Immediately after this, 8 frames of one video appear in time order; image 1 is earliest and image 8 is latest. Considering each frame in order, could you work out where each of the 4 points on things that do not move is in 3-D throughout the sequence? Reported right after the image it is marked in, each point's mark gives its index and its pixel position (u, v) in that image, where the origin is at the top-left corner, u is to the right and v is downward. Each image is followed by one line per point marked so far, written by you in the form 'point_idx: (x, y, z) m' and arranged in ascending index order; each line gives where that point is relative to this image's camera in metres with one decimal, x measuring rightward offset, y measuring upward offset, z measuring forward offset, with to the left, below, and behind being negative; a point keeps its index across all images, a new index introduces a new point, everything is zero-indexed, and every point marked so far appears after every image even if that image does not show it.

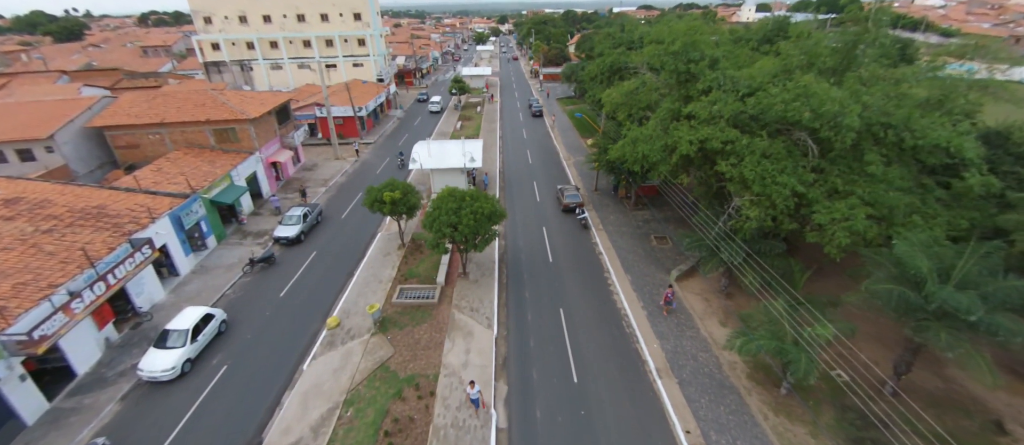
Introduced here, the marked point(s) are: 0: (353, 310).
0: (-7.4, -4.1, +18.1) m
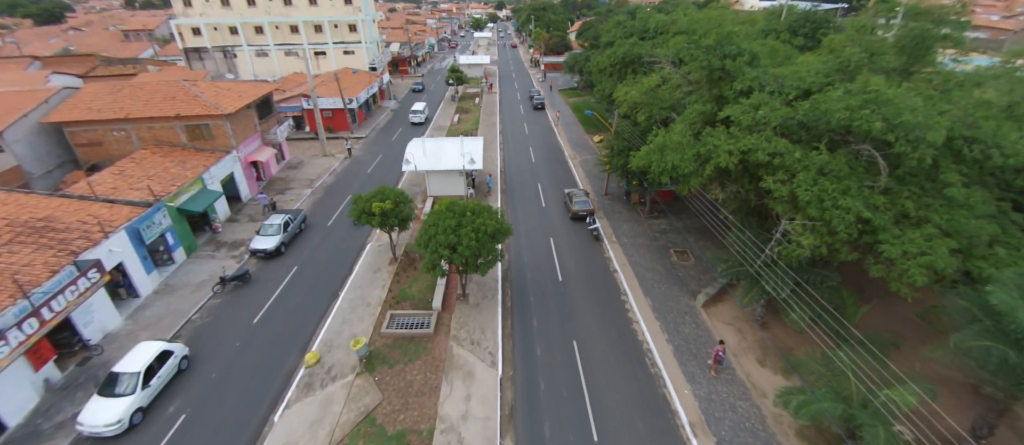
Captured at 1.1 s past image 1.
0: (-7.2, -4.9, +15.8) m
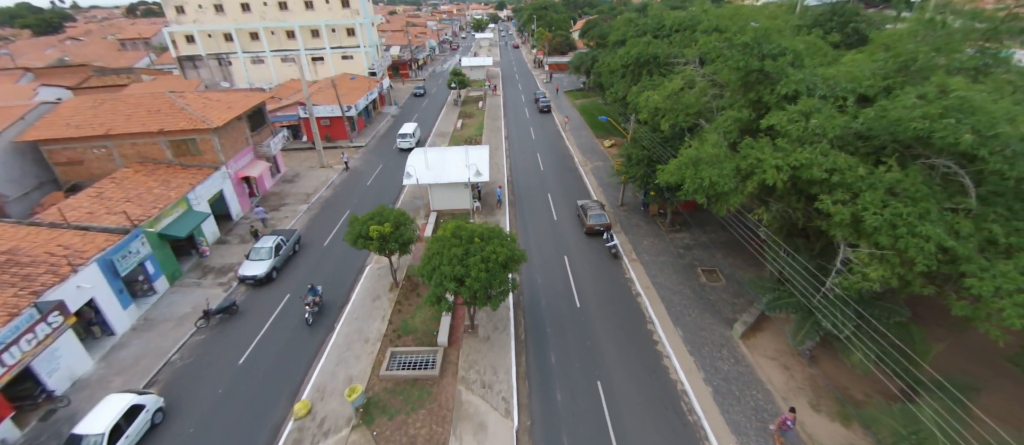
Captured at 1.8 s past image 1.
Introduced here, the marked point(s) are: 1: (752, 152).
0: (-6.6, -5.9, +14.0) m
1: (+8.1, +2.4, +13.1) m
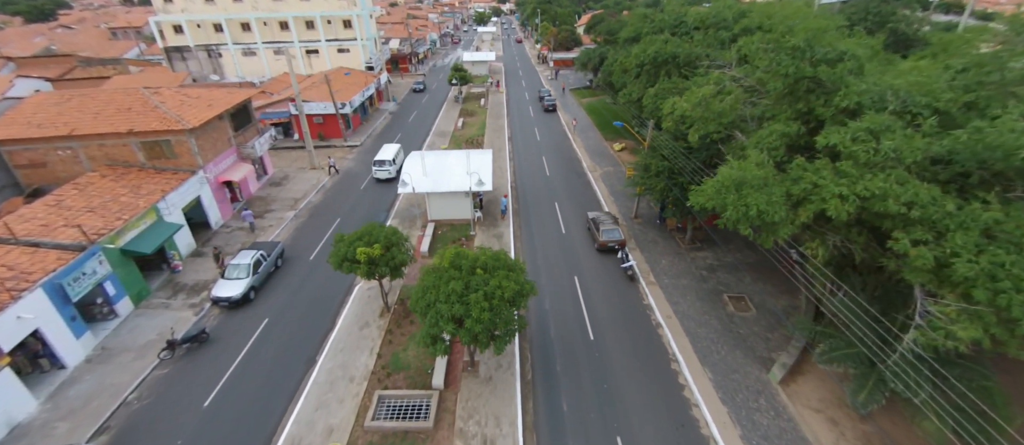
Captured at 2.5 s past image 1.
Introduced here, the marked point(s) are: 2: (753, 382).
0: (-6.4, -6.8, +12.1) m
1: (+8.4, +1.3, +11.1) m
2: (+8.5, -5.6, +13.7) m
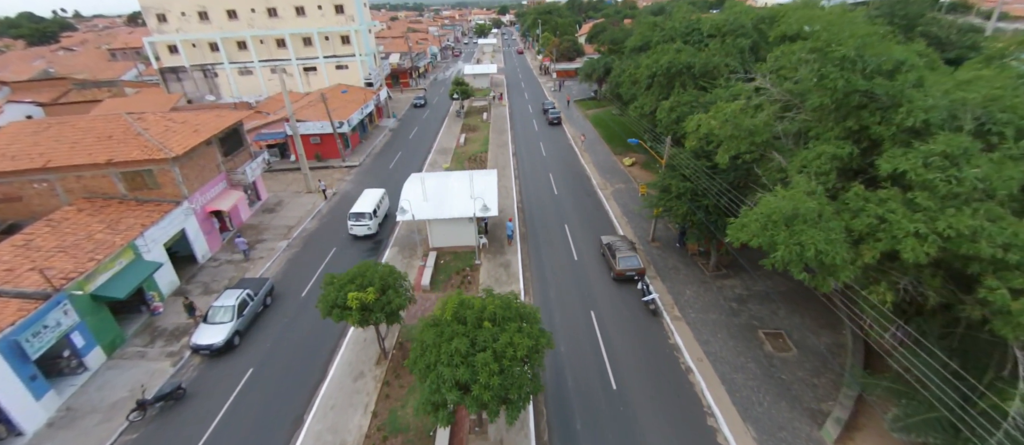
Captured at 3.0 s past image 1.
0: (-6.0, -8.1, +10.3) m
1: (+8.7, +0.3, +9.4) m
2: (+9.0, -6.7, +11.8) m
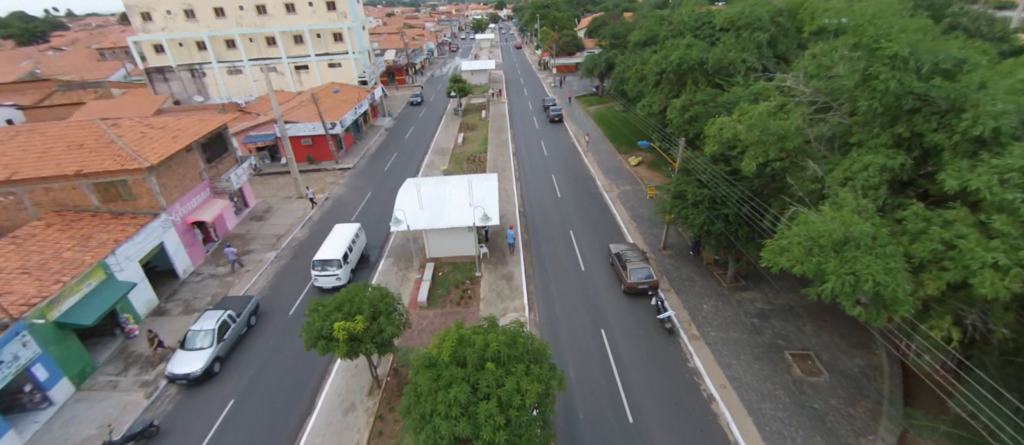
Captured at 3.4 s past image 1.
0: (-5.7, -8.8, +9.1) m
1: (+8.8, -0.2, +8.0) m
2: (+9.1, -7.1, +10.6) m
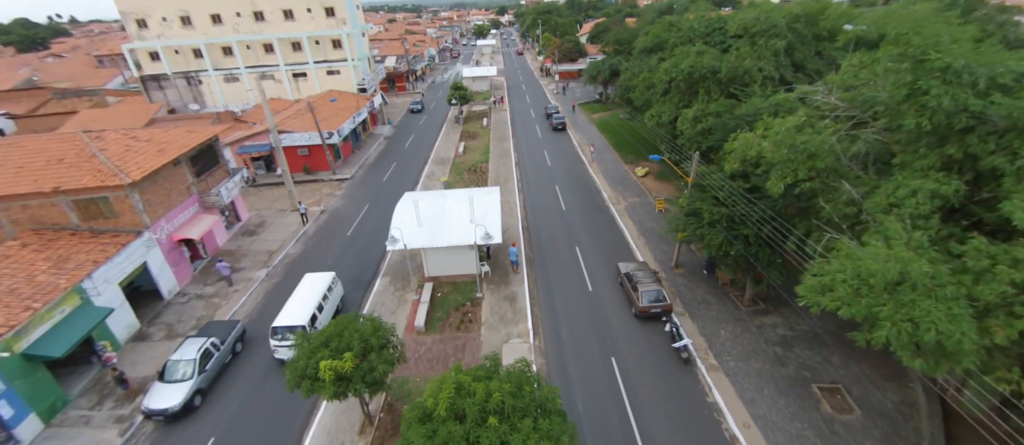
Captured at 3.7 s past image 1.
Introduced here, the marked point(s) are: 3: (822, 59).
0: (-5.6, -9.5, +8.0) m
1: (+8.9, -0.9, +7.0) m
2: (+9.3, -7.9, +9.4) m
3: (+15.7, +8.3, +19.6) m
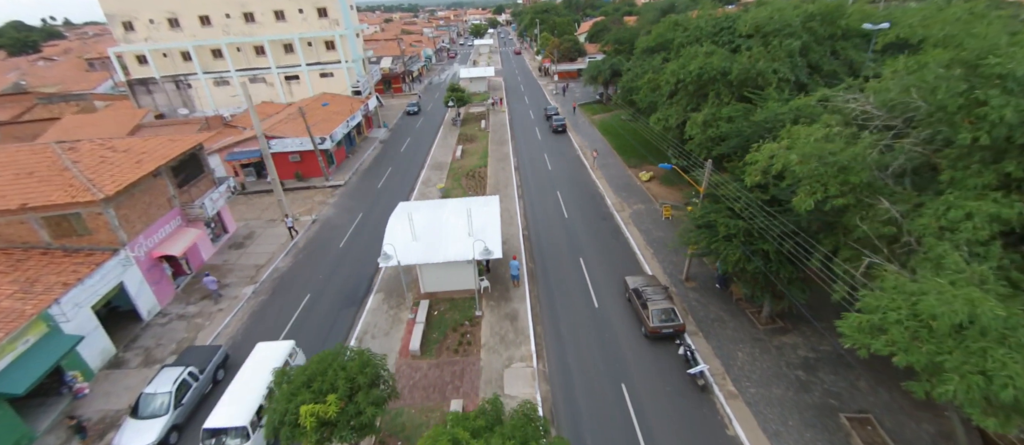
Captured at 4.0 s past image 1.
0: (-5.5, -10.1, +6.9) m
1: (+9.0, -1.4, +5.9) m
2: (+9.4, -8.4, +8.4) m
3: (+15.6, +7.8, +18.6) m
